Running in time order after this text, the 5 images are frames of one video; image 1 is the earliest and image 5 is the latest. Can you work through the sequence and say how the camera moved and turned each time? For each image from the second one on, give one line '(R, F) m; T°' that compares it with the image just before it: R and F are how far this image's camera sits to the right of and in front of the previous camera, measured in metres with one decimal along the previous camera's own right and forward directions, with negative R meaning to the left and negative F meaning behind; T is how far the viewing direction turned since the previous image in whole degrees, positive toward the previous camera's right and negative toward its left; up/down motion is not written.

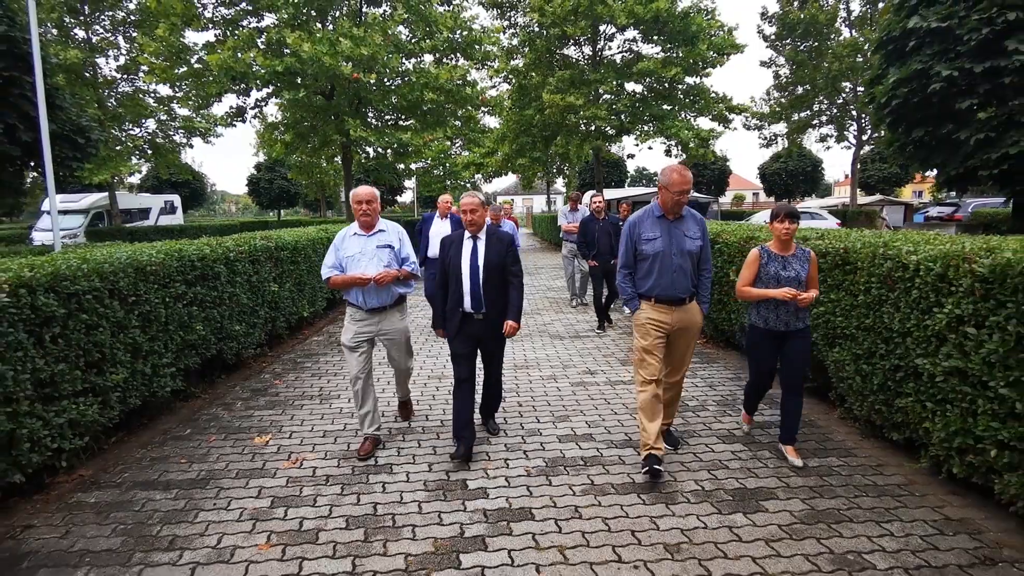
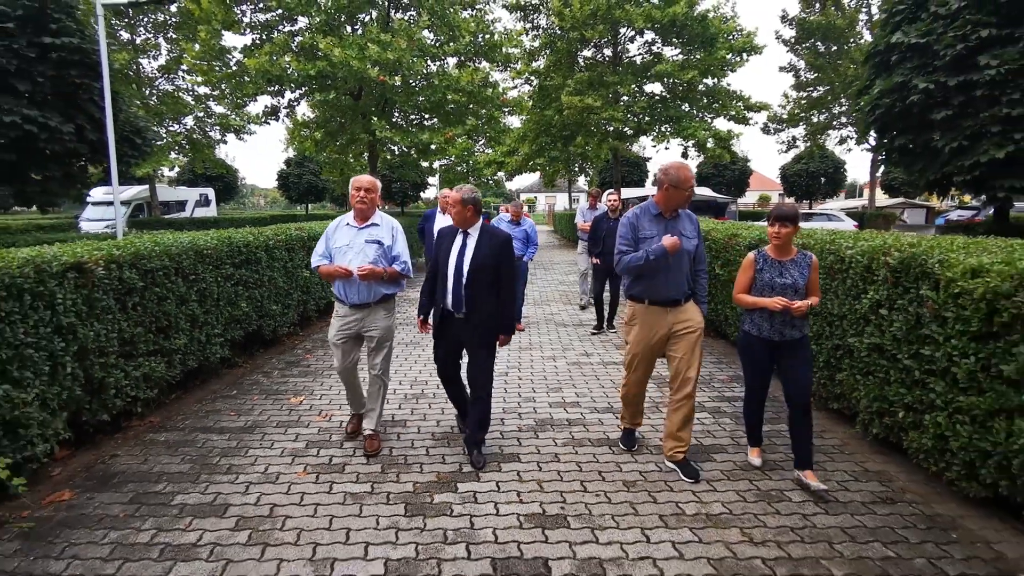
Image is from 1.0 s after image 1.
(+0.2, -0.7) m; -2°
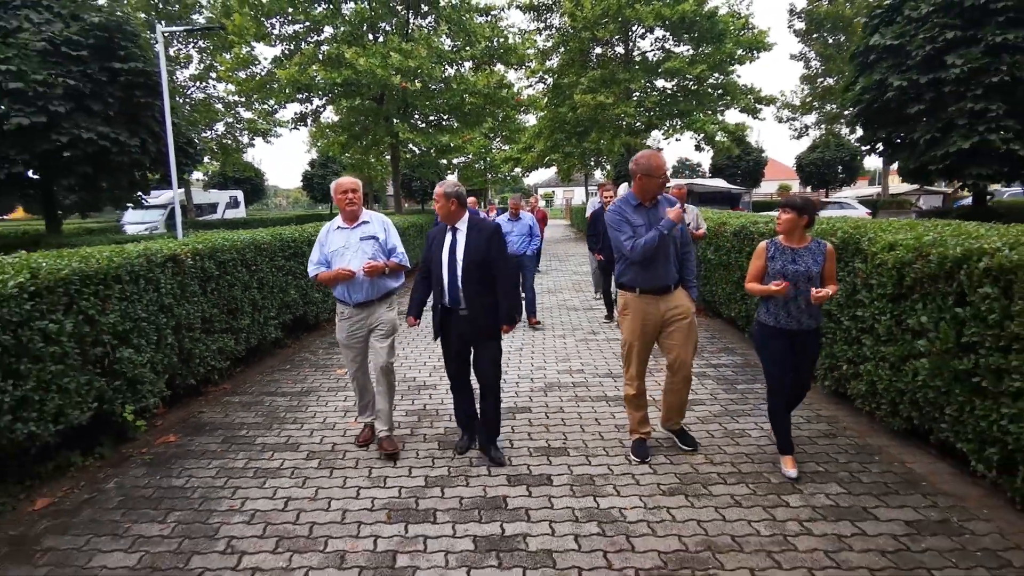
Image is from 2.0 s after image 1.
(+0.1, -0.8) m; -2°
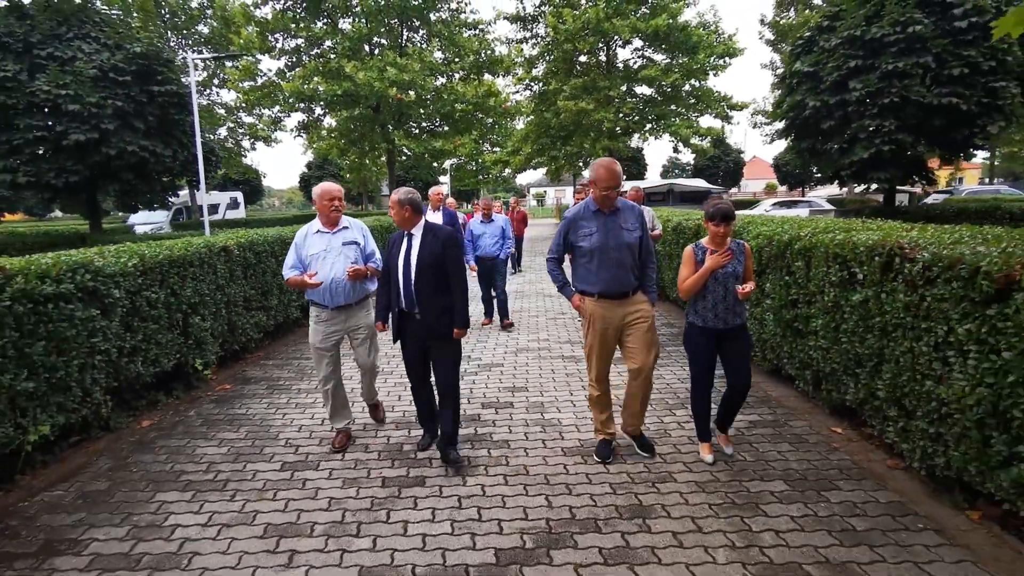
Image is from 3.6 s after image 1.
(+0.2, -1.4) m; +1°
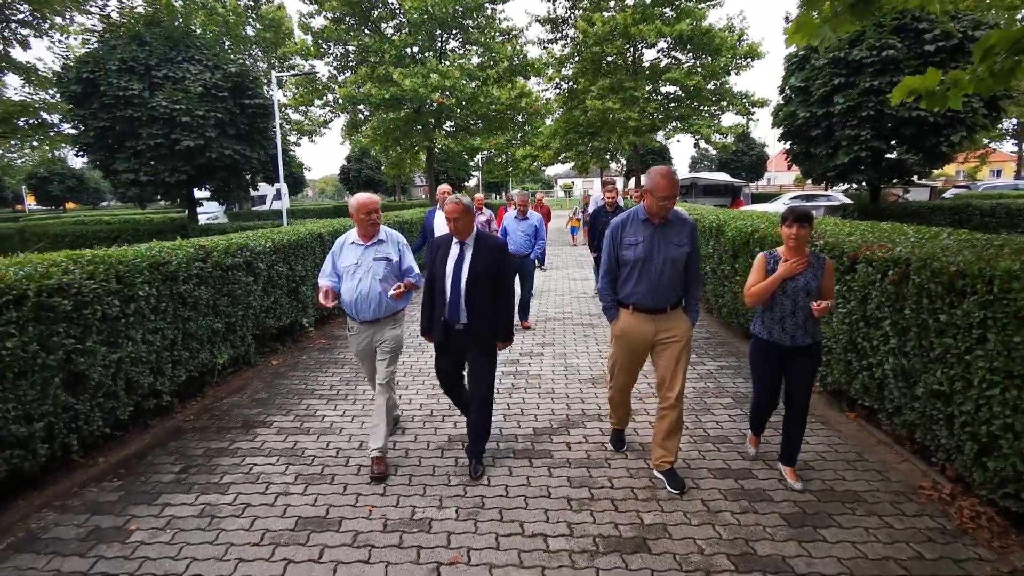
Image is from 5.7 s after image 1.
(-0.1, -1.7) m; -3°
